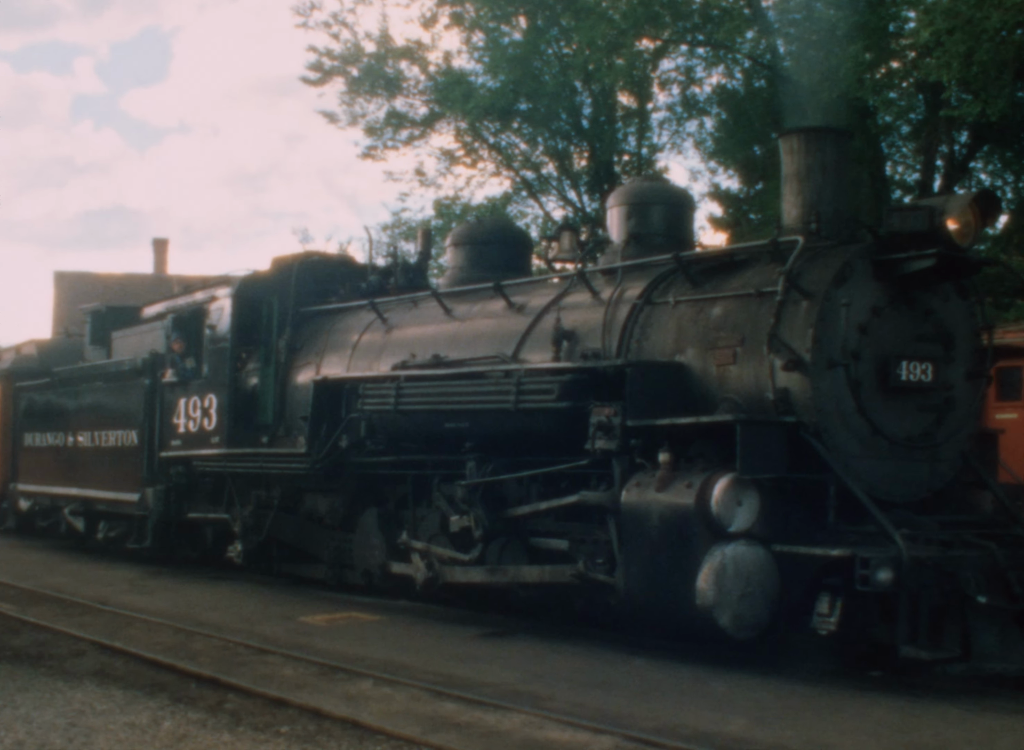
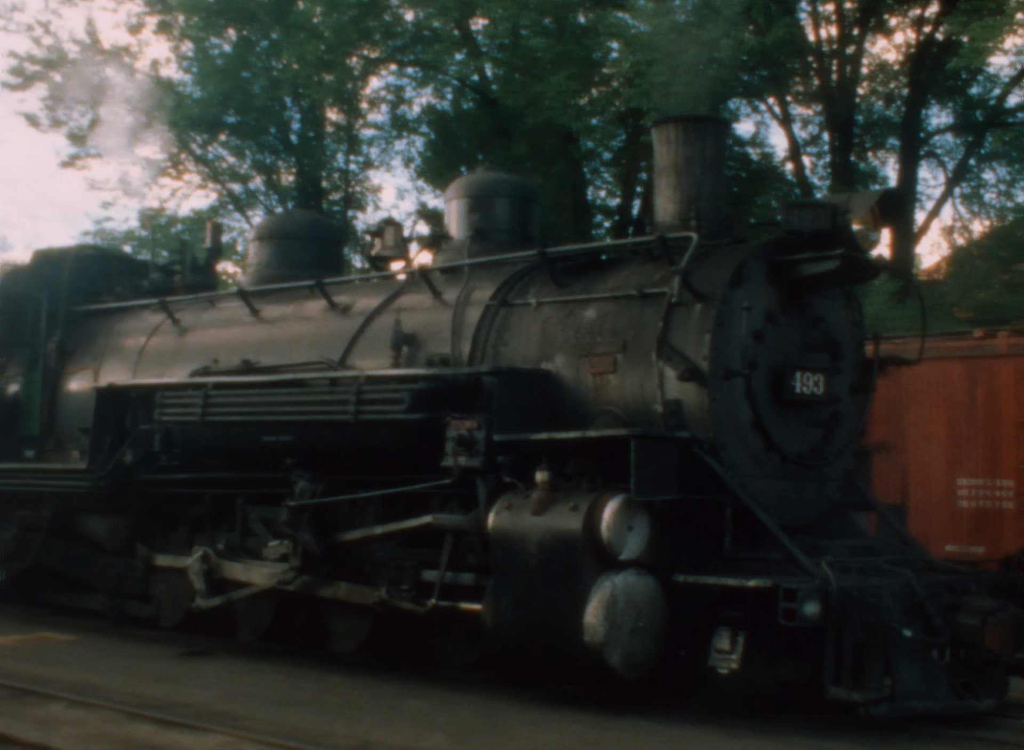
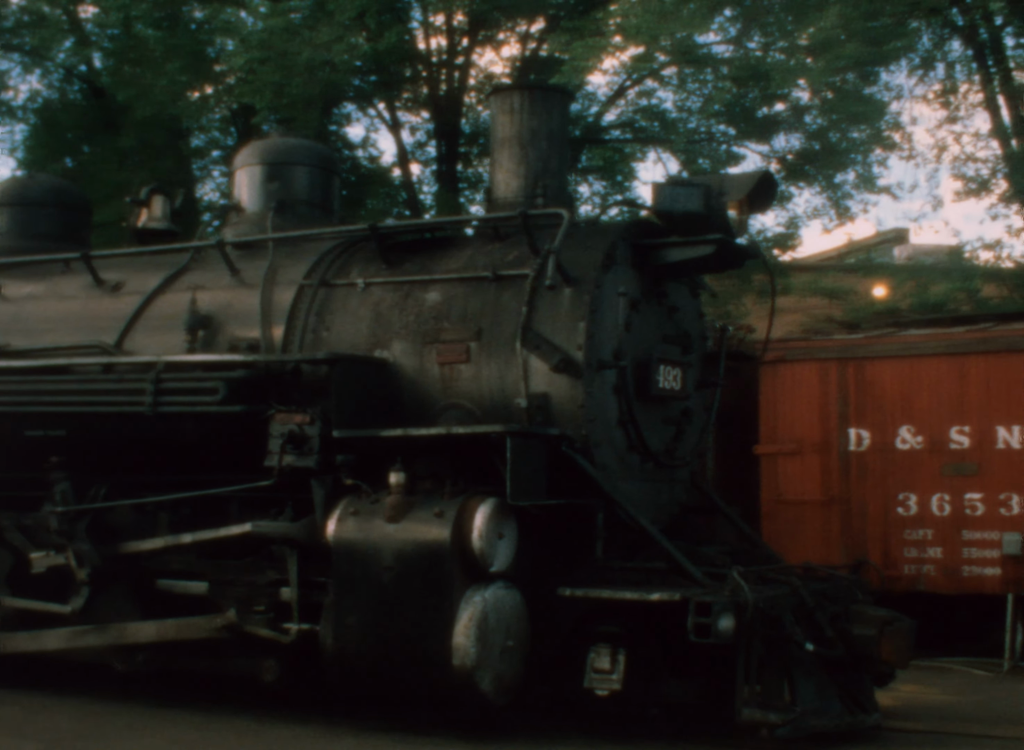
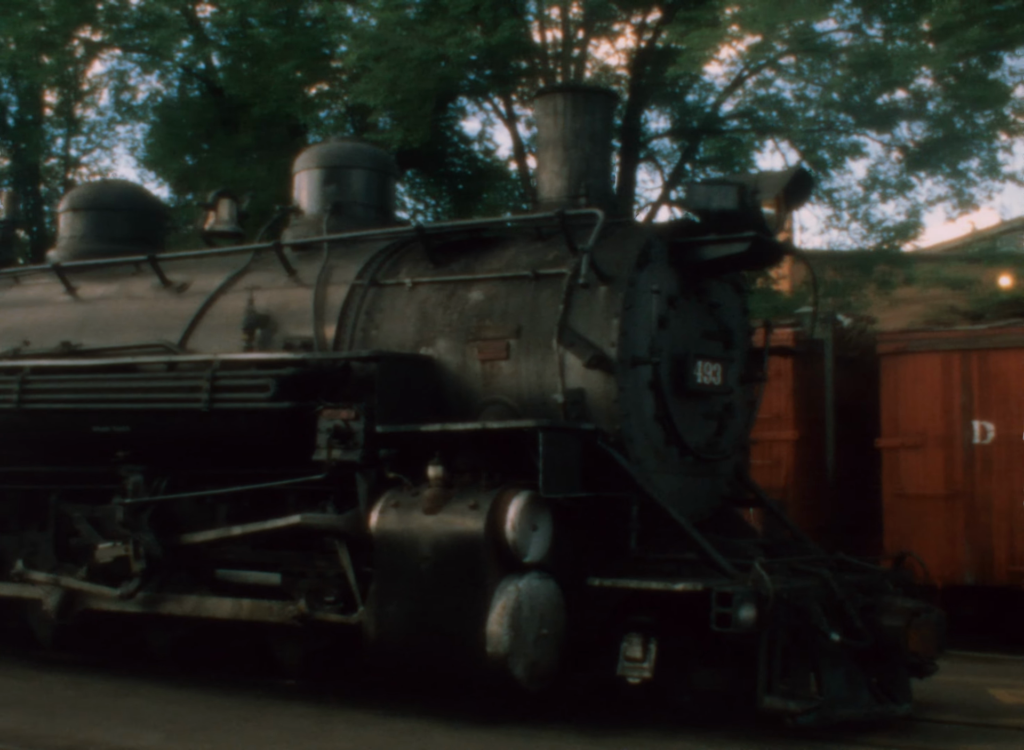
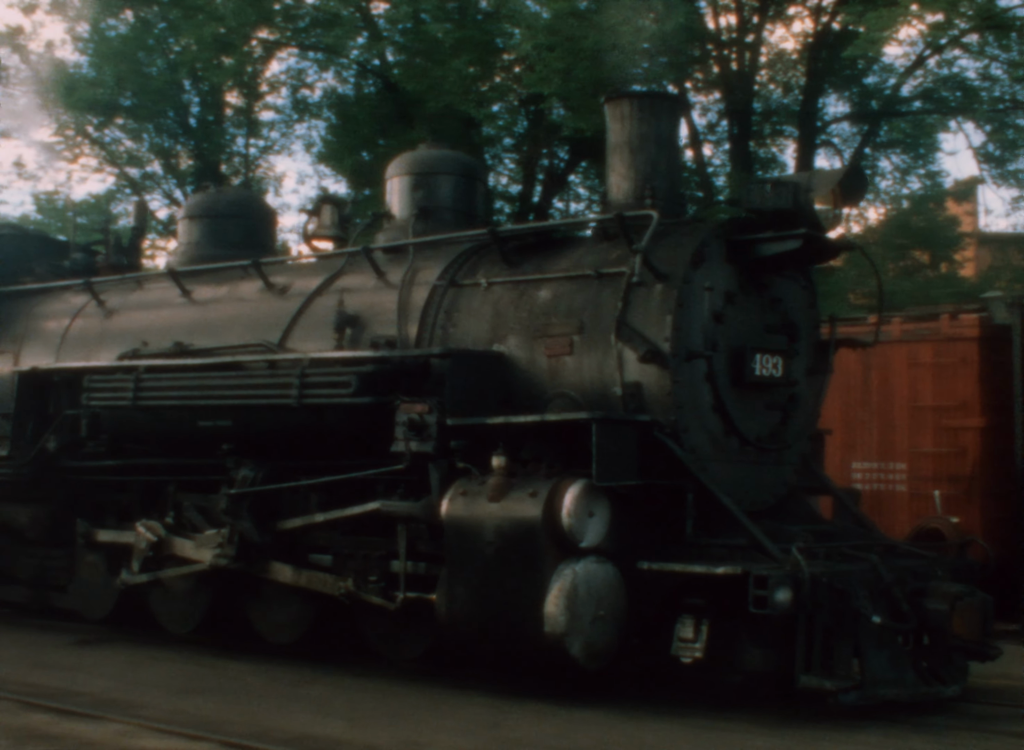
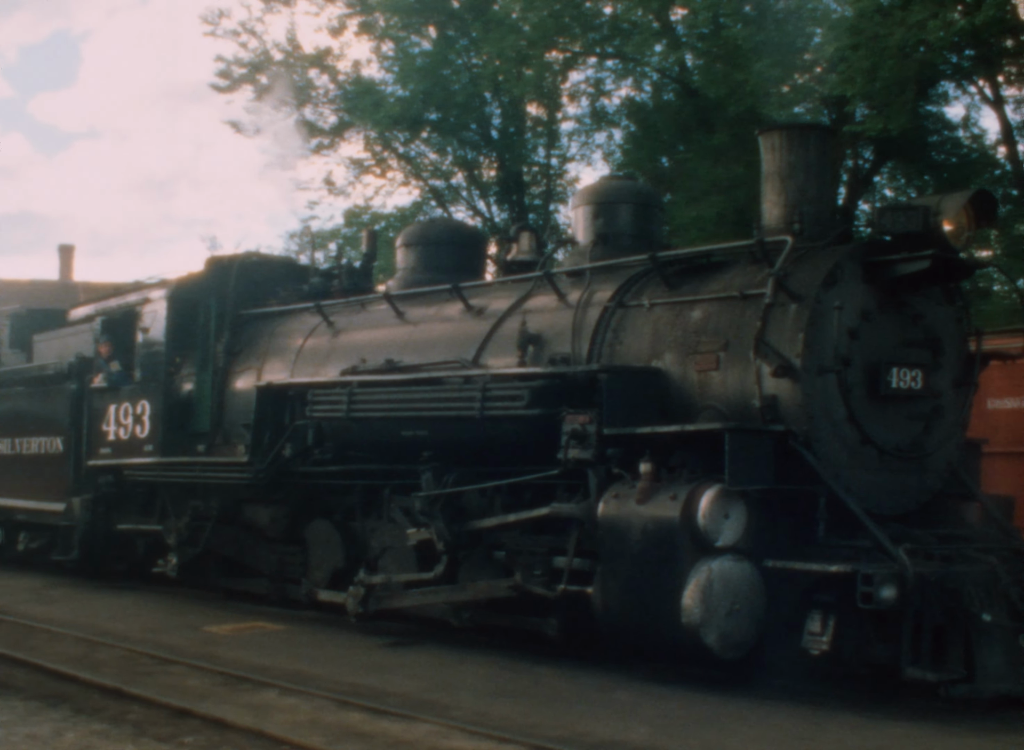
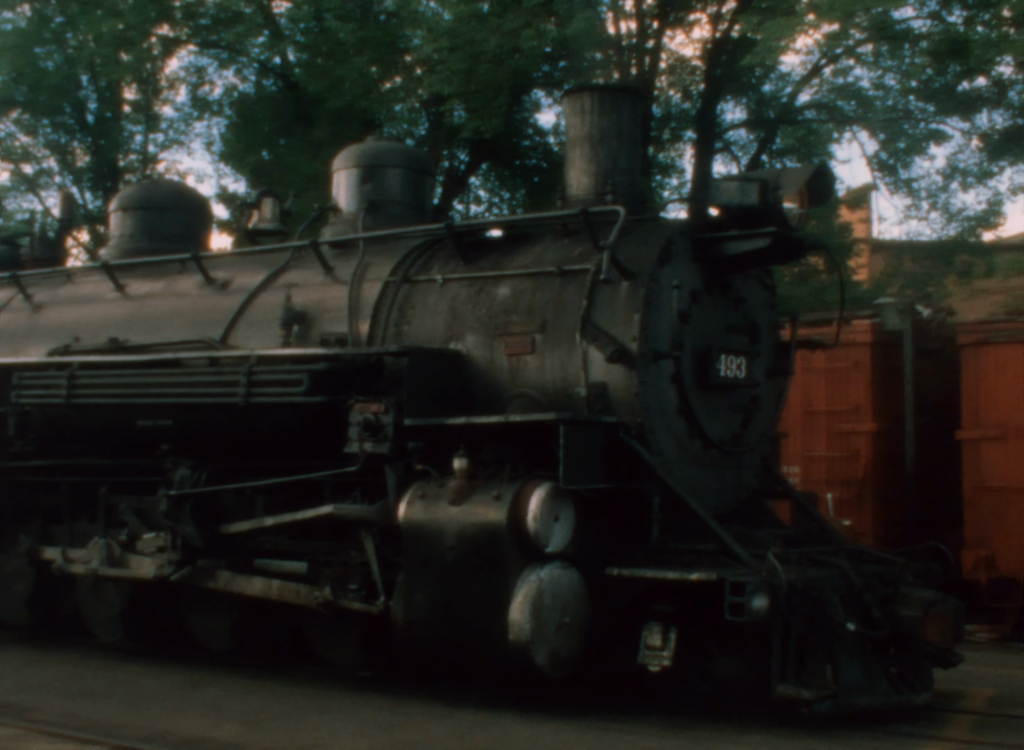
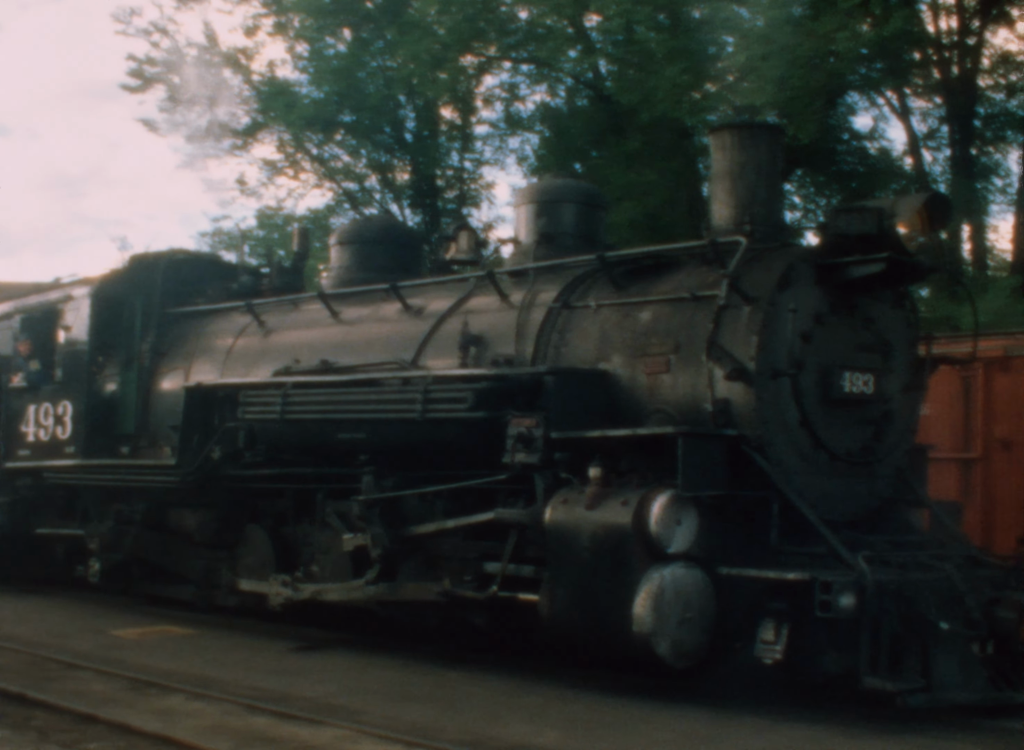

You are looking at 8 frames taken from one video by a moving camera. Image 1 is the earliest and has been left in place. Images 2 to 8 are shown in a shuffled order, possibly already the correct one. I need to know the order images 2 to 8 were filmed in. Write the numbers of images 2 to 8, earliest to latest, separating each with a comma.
6, 8, 2, 5, 7, 4, 3
